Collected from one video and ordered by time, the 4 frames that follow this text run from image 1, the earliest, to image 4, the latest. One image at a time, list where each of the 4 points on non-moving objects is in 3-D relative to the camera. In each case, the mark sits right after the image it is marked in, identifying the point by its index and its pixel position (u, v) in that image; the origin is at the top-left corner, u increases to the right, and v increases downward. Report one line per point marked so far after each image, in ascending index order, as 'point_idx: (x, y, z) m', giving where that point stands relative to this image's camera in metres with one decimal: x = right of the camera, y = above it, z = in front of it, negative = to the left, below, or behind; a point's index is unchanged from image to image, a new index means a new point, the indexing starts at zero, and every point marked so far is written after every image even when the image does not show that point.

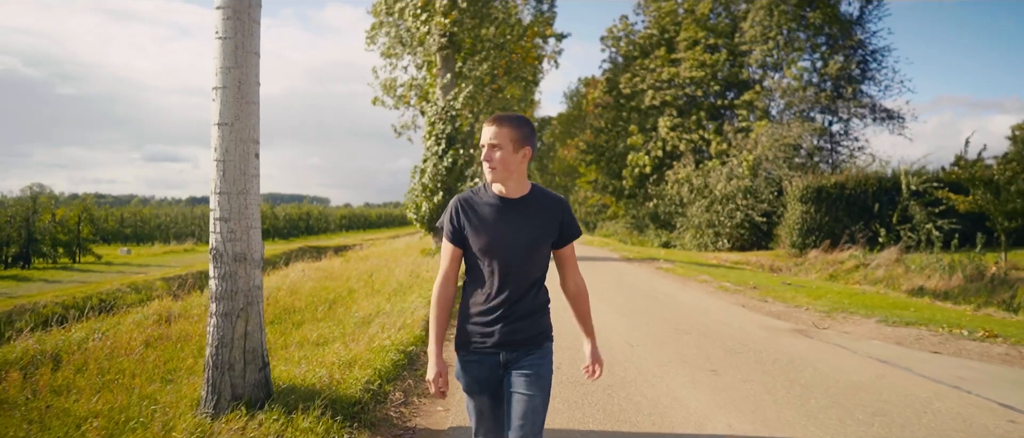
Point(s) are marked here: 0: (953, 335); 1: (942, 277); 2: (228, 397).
0: (+5.2, -1.4, +7.8) m
1: (+11.9, -1.6, +18.0) m
2: (-2.0, -1.3, +4.7) m
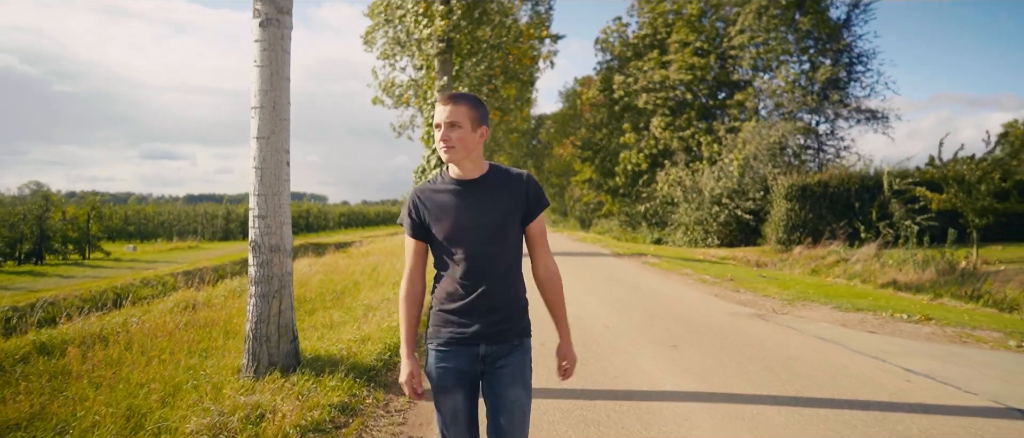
0: (+5.1, -1.3, +8.8) m
1: (+11.8, -1.5, +19.0) m
2: (-2.1, -1.2, +5.7) m
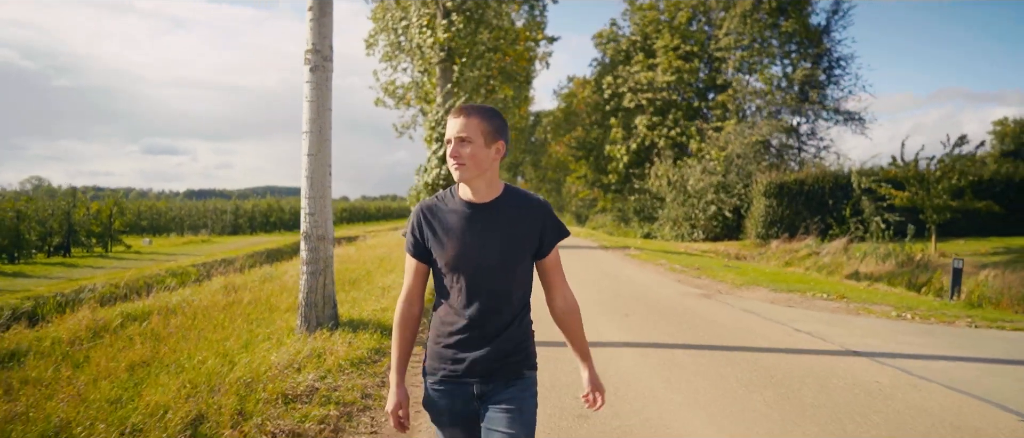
0: (+5.0, -1.3, +10.7) m
1: (+11.6, -1.4, +20.9) m
2: (-2.3, -1.2, +7.6) m
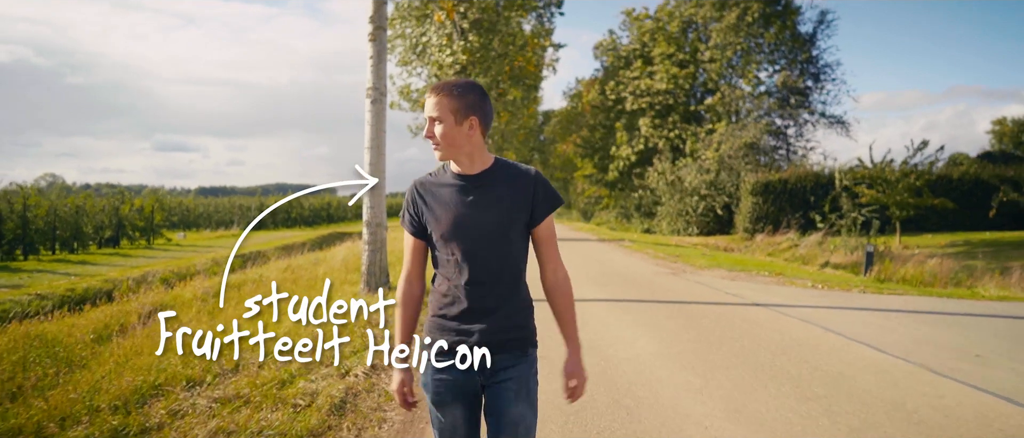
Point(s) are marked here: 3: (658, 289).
0: (+5.1, -1.2, +13.4) m
1: (+11.9, -1.2, +23.6) m
2: (-2.2, -1.1, +10.4) m
3: (+2.5, -1.2, +11.2) m
